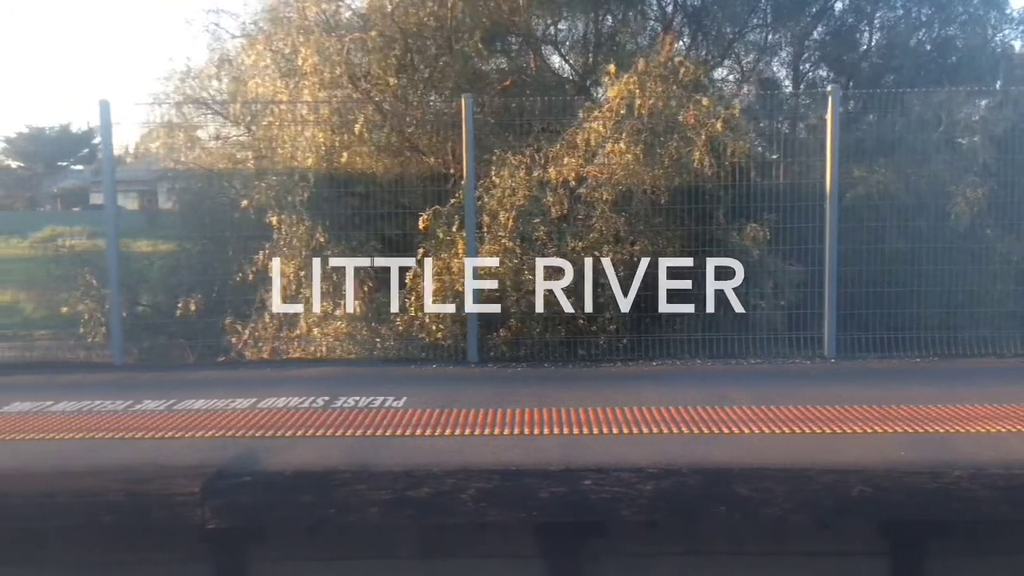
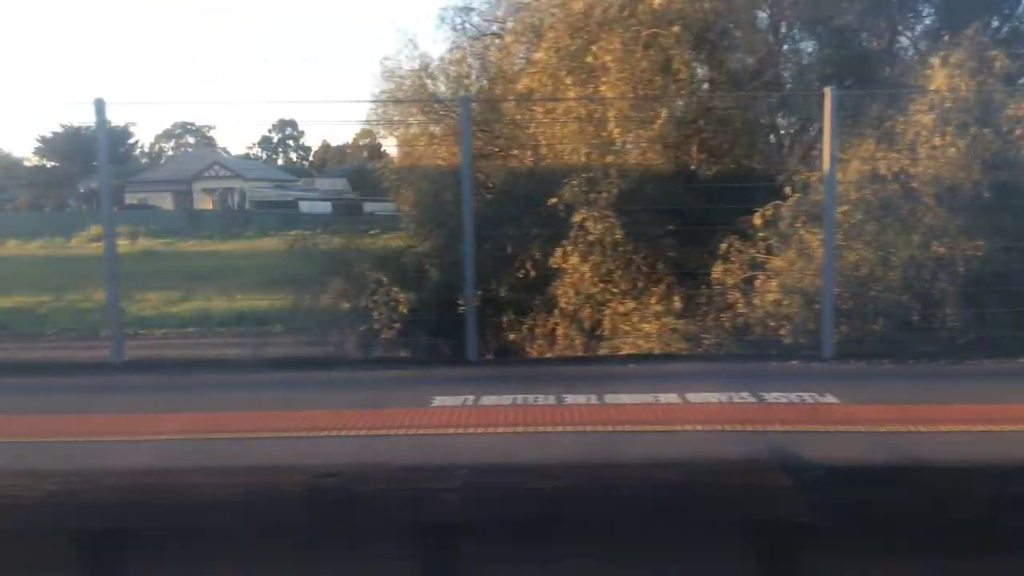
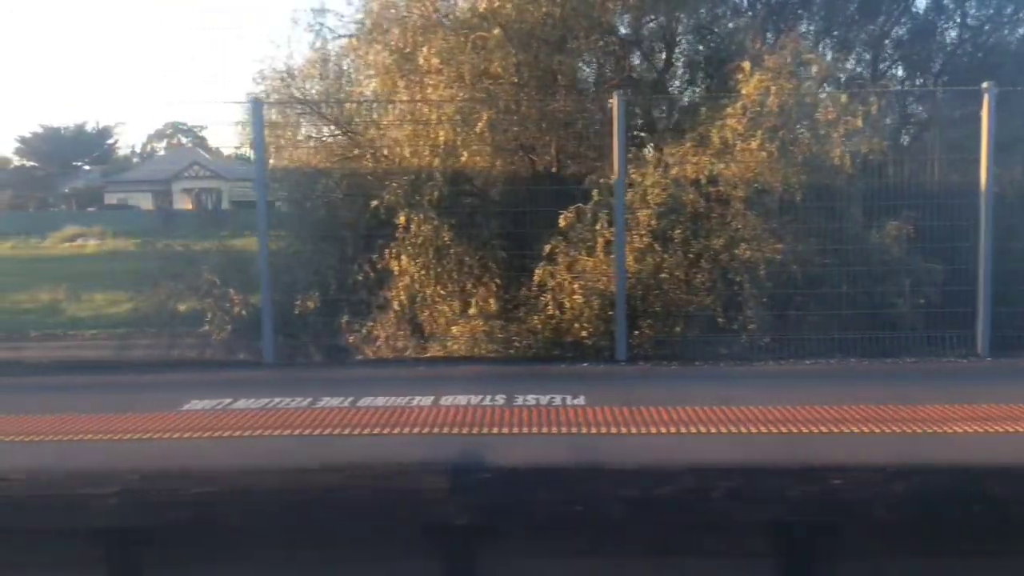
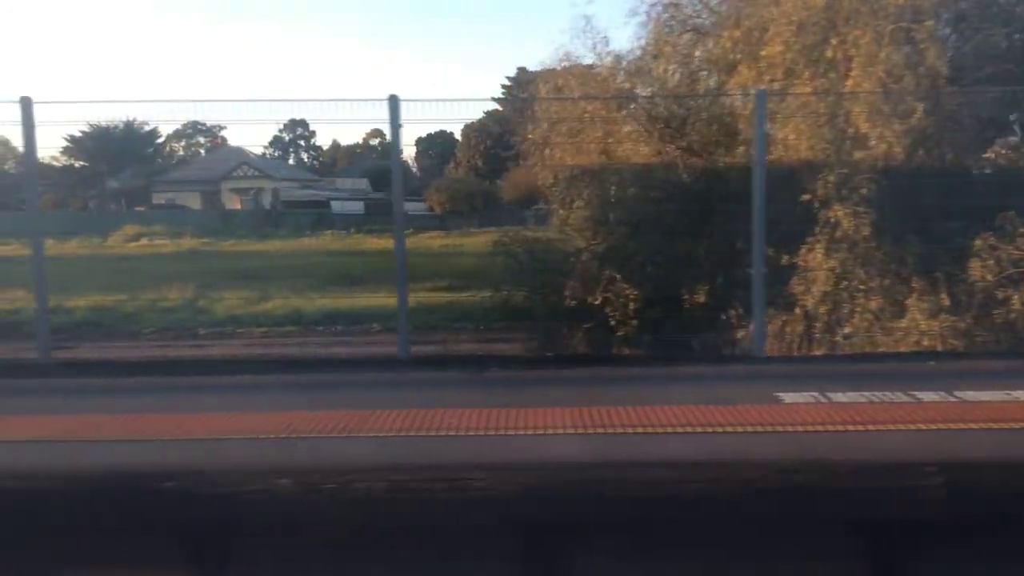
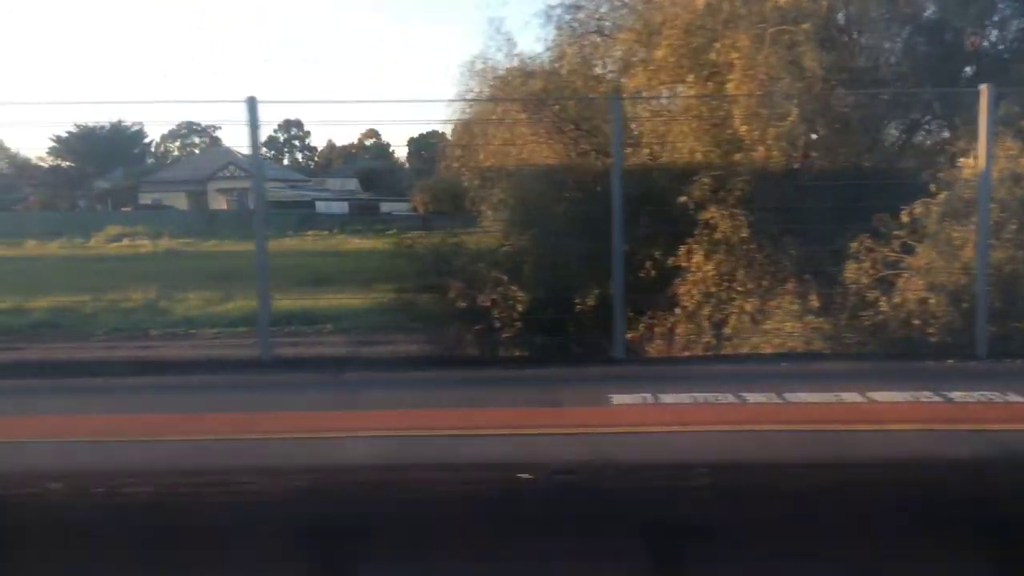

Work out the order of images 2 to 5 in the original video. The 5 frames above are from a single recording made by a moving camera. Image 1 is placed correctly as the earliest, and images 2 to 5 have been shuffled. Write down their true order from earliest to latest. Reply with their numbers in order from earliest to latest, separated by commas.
3, 2, 5, 4
